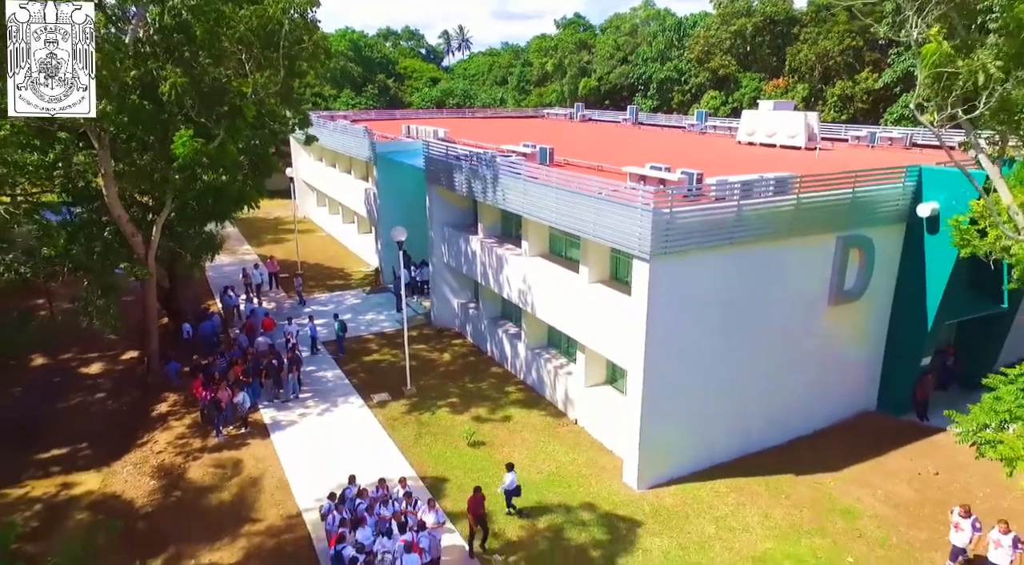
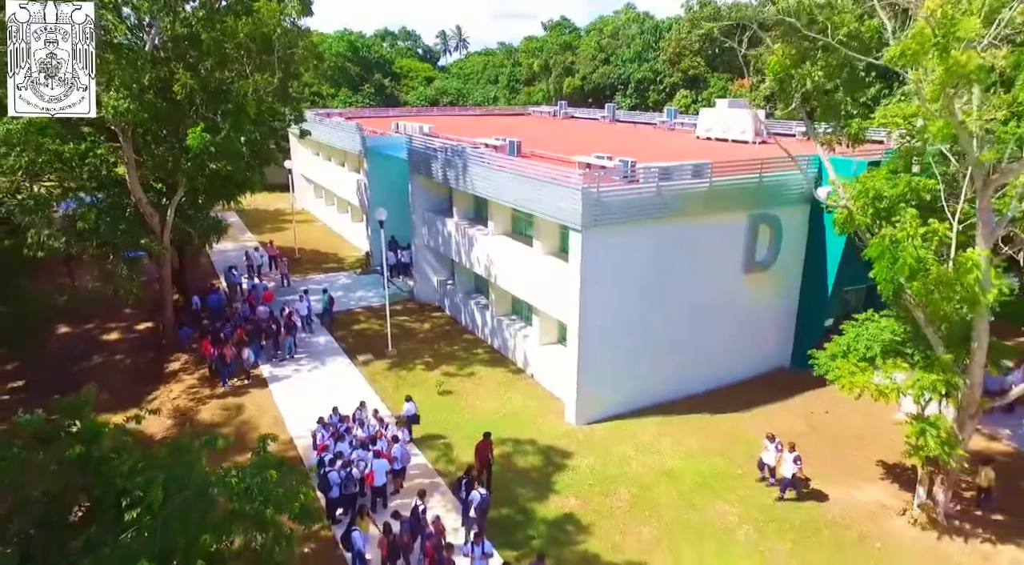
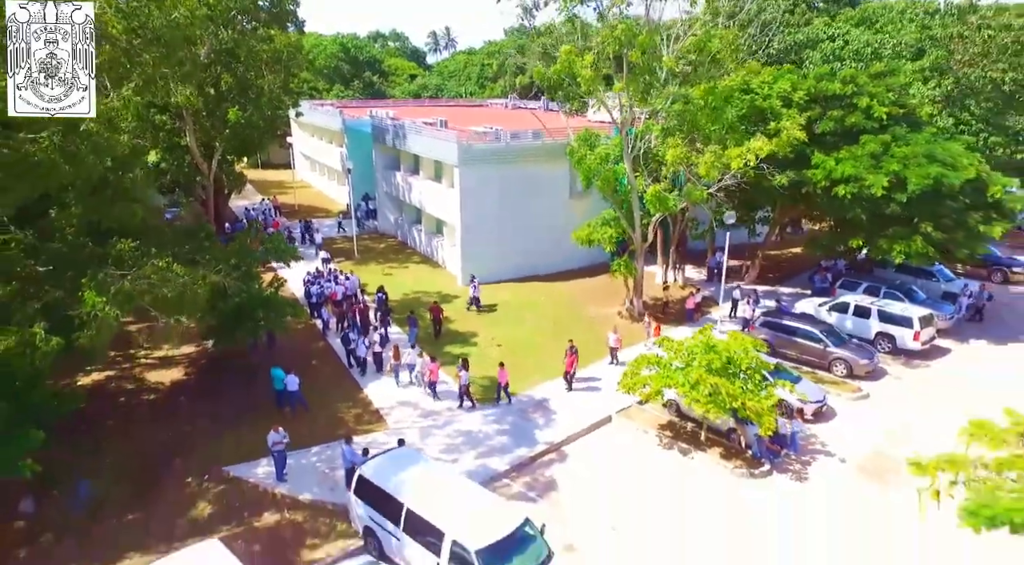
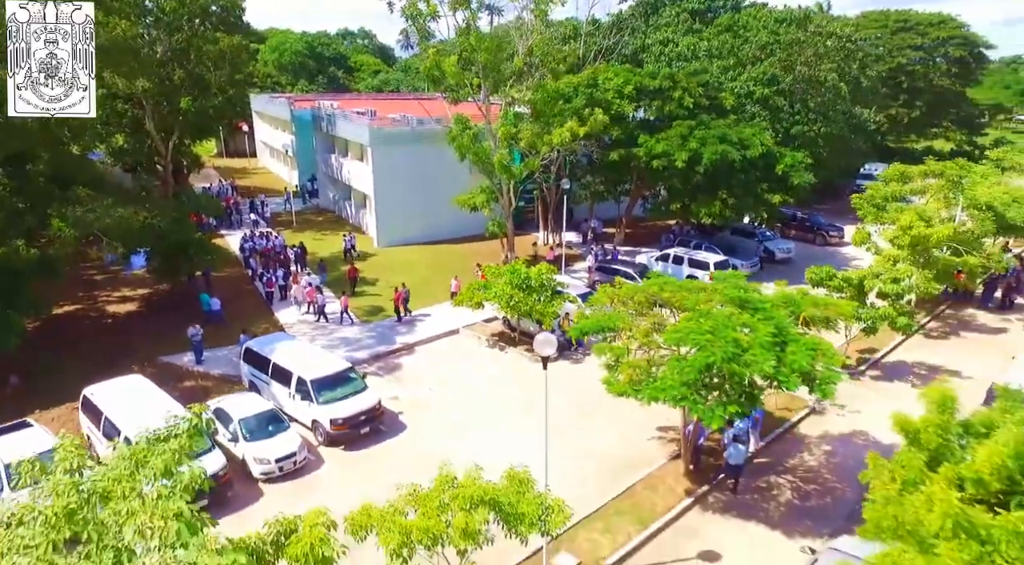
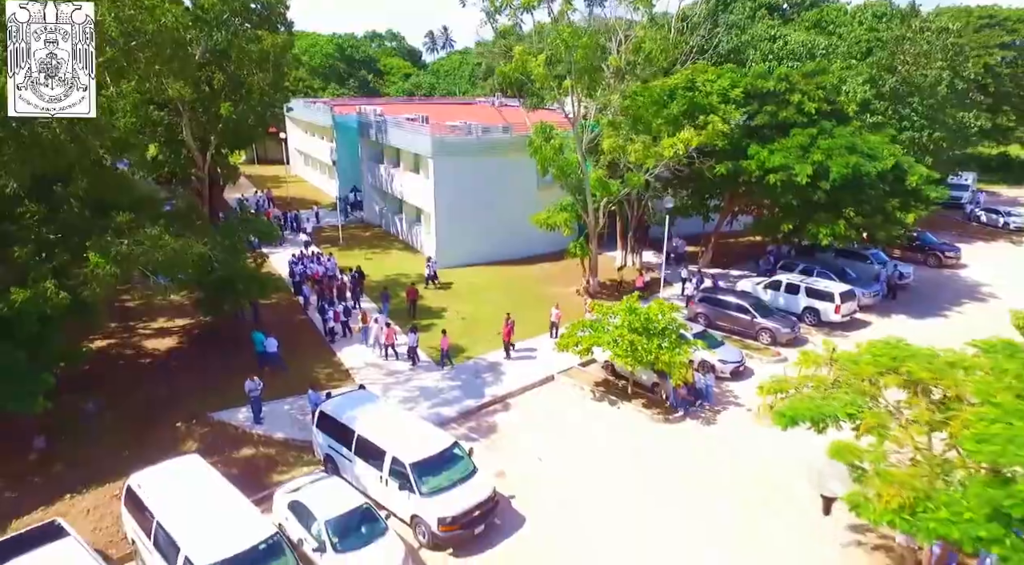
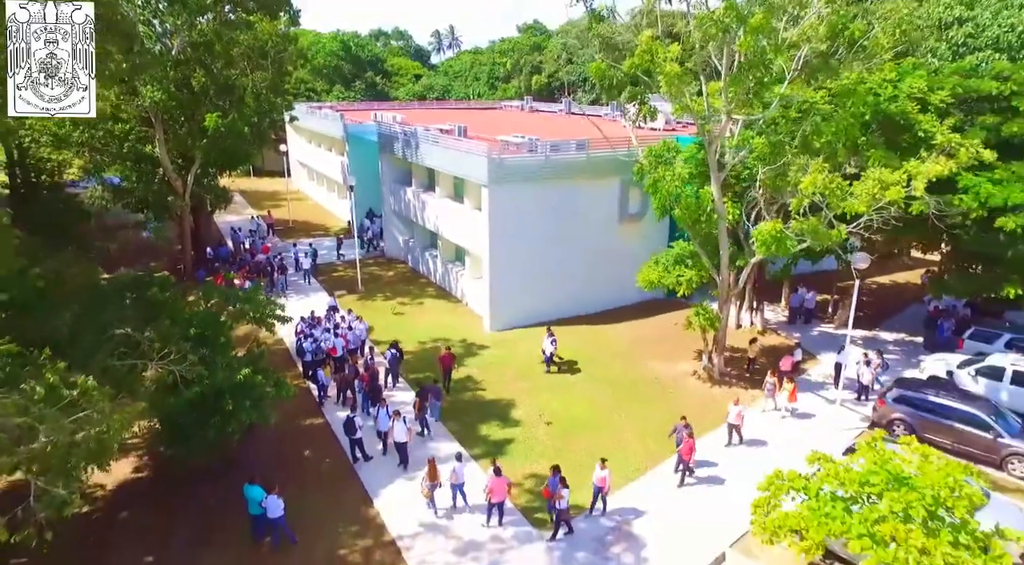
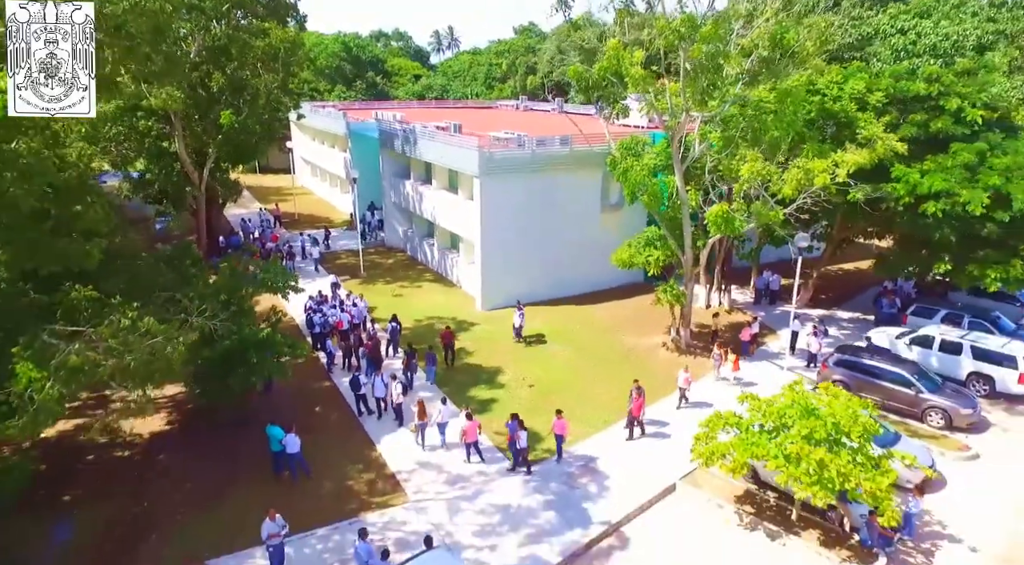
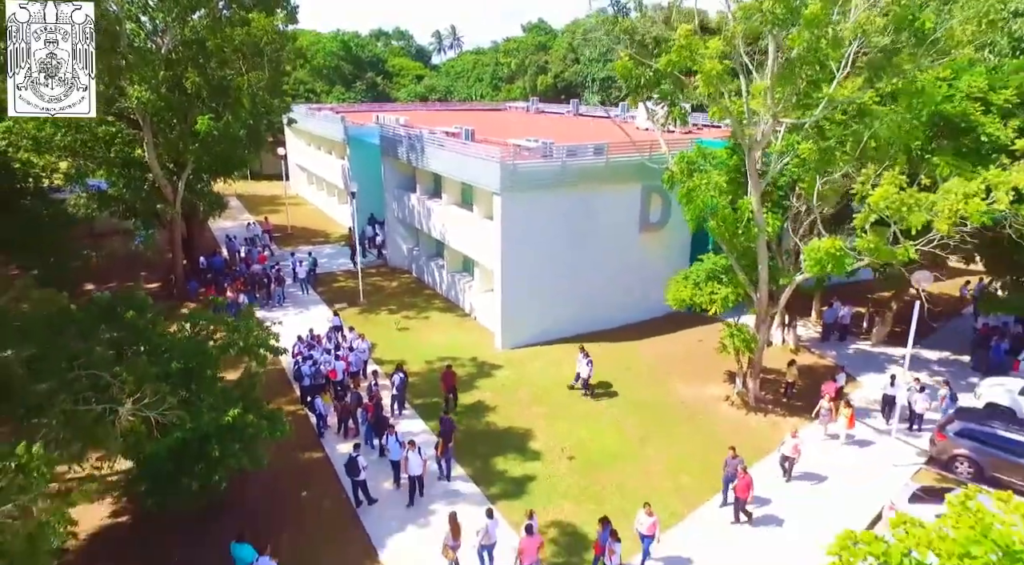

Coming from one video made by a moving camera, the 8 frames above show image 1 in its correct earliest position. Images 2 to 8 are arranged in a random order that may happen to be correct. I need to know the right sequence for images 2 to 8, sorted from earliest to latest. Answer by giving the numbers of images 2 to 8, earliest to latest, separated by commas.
2, 8, 6, 7, 3, 5, 4
